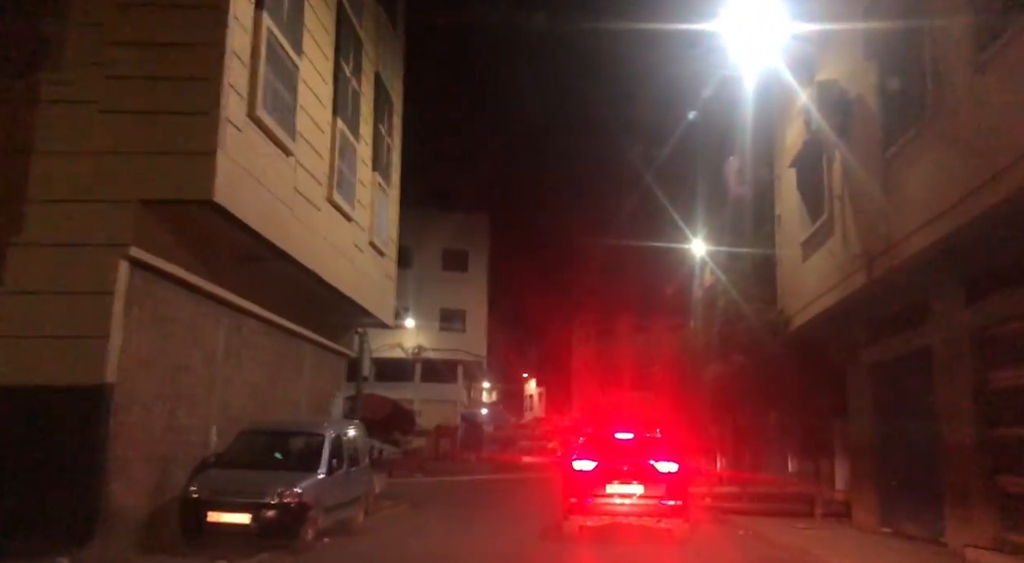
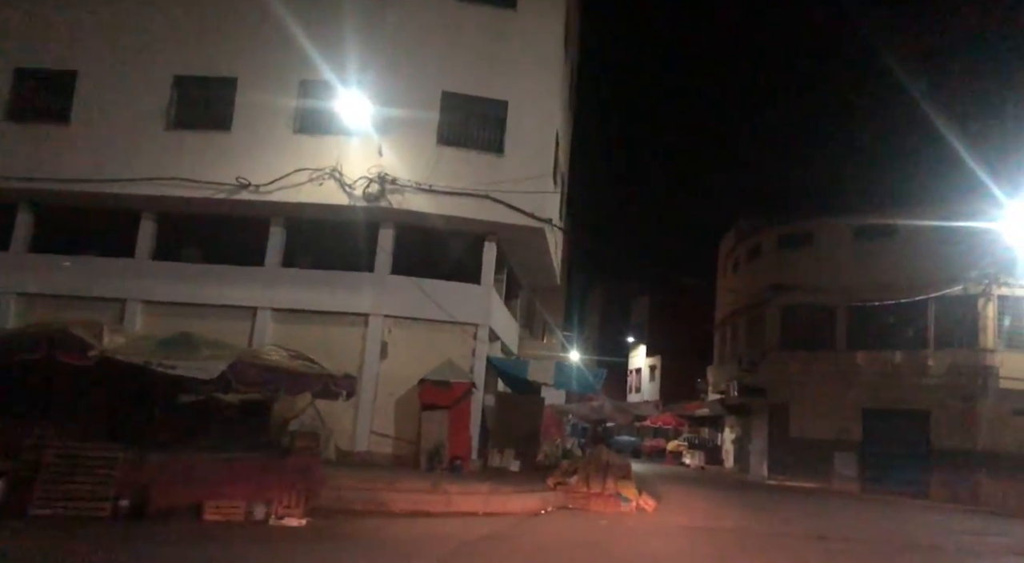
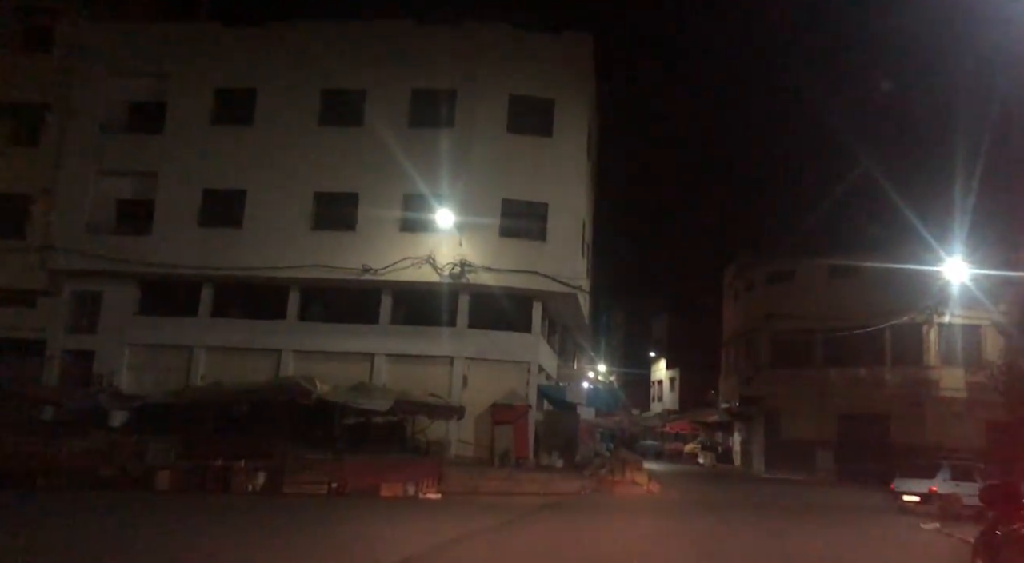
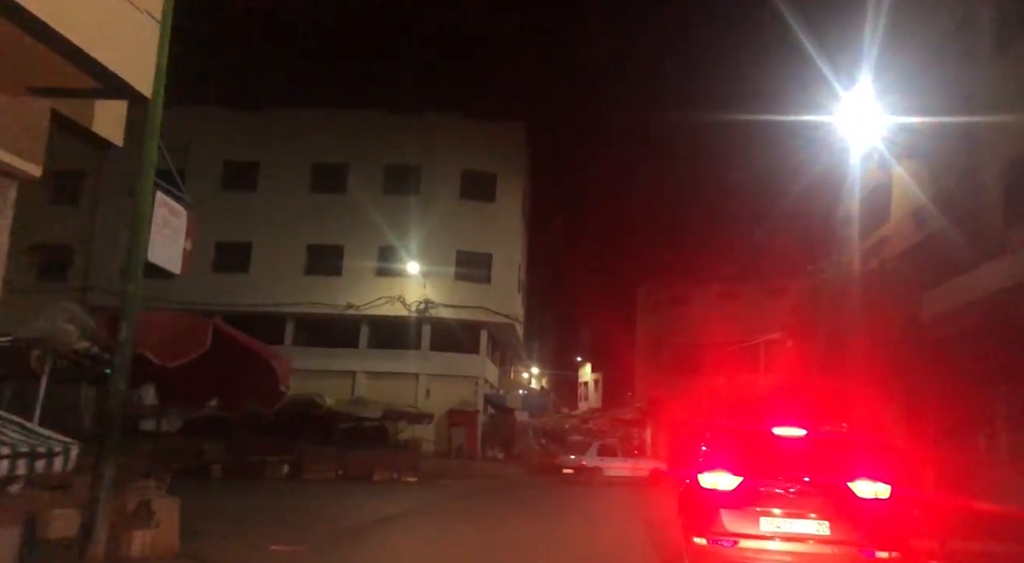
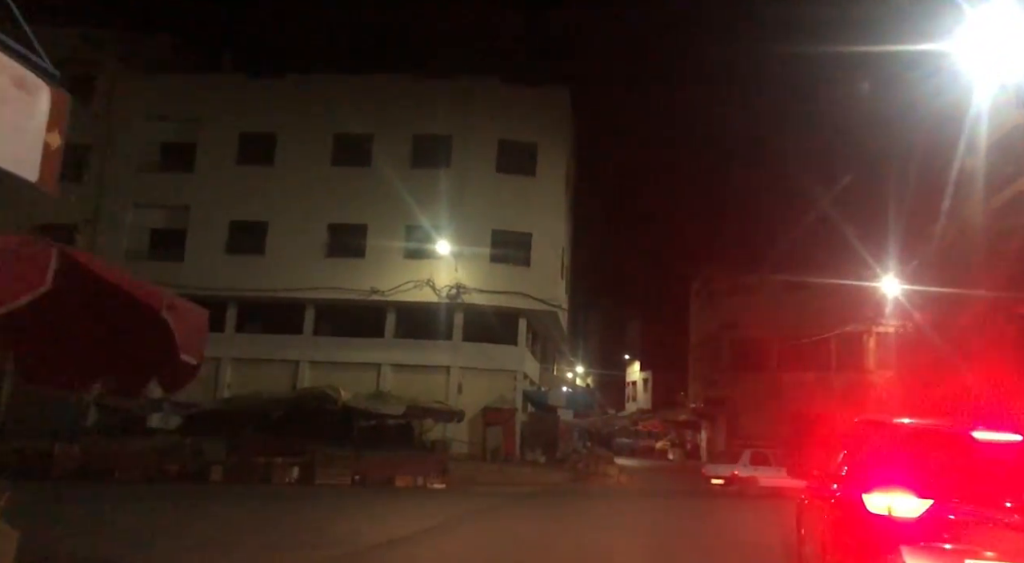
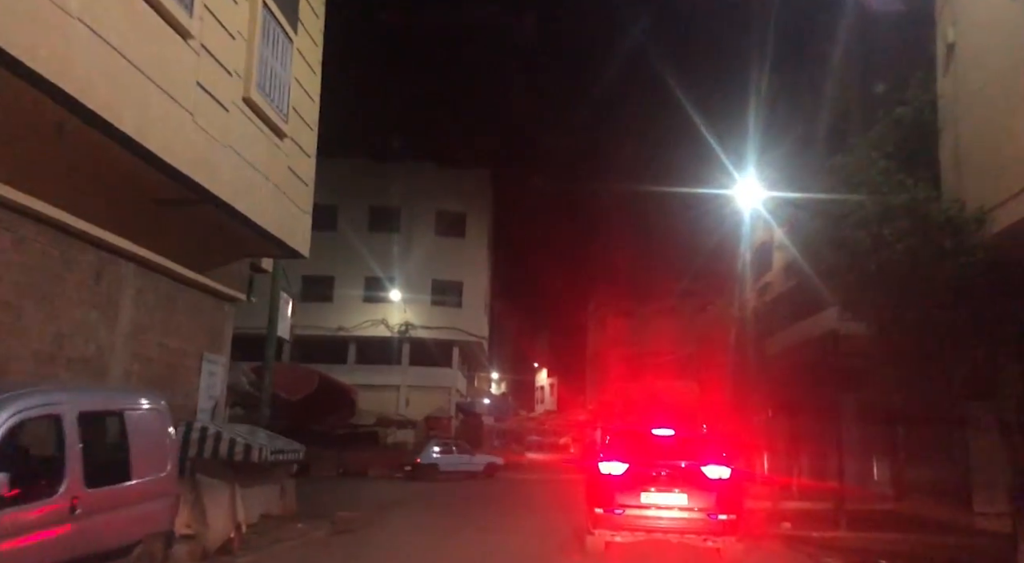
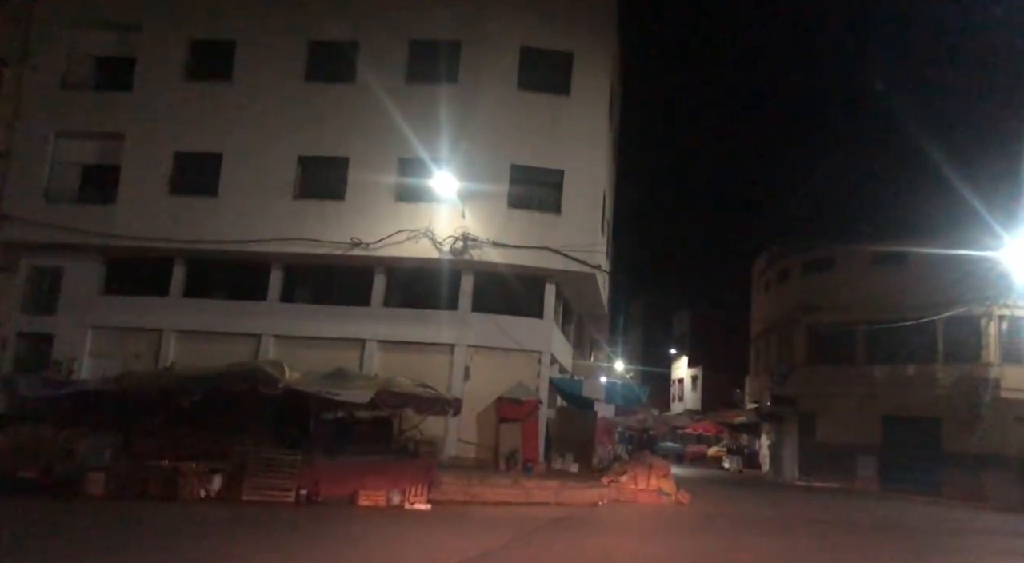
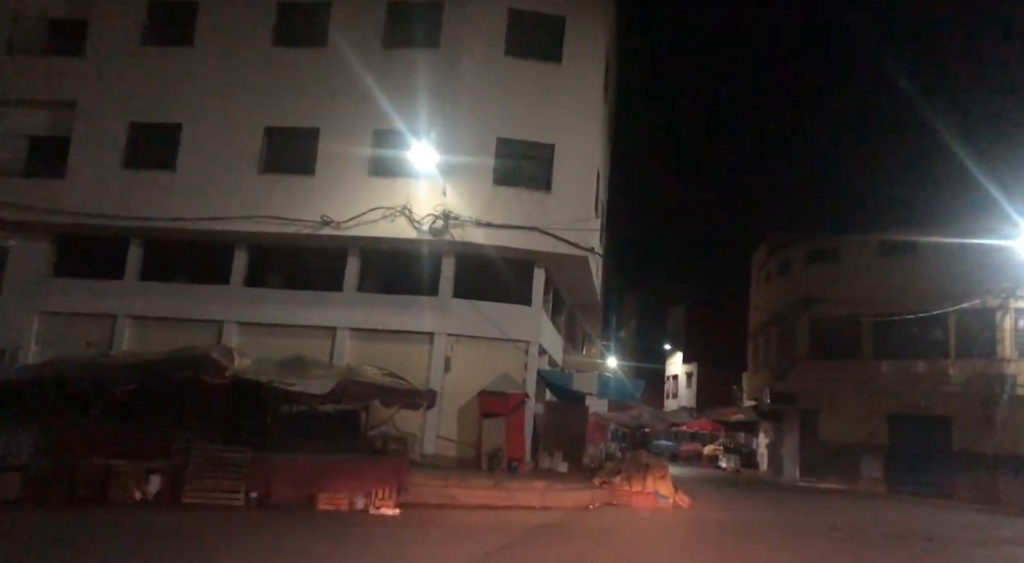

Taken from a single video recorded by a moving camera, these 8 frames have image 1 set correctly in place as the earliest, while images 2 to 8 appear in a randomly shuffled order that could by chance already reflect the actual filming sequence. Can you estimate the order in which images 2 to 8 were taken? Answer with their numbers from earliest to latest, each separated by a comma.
6, 4, 5, 3, 7, 8, 2
